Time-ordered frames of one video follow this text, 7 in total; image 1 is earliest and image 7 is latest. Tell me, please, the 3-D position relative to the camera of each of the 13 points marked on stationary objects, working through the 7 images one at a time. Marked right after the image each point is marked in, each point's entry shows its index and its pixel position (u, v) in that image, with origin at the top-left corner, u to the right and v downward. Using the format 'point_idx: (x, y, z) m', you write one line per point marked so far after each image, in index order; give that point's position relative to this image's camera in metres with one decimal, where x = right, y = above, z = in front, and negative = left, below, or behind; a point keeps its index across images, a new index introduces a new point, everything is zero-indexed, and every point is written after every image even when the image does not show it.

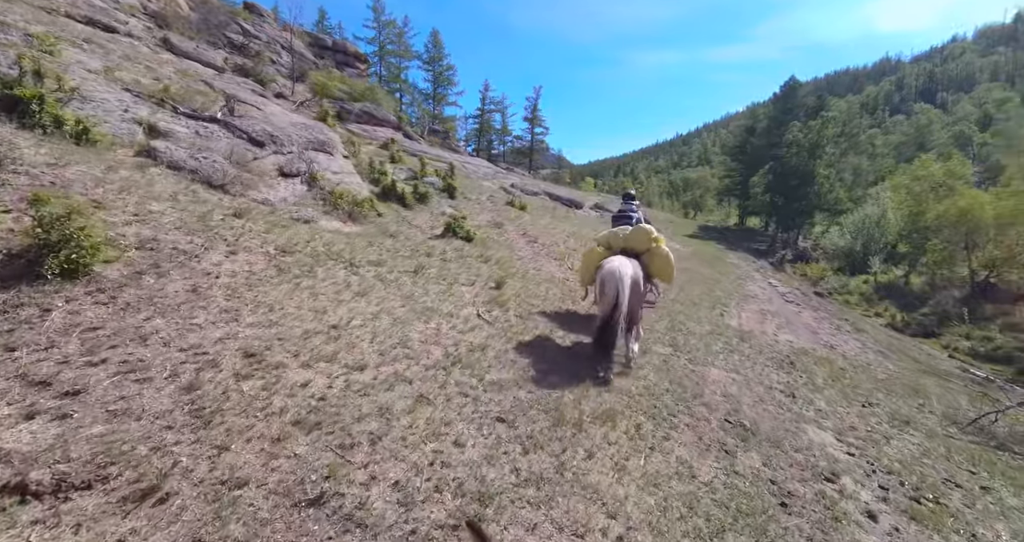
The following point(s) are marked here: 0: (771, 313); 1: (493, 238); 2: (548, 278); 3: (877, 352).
0: (+10.0, -1.6, +15.8) m
1: (-0.7, +1.3, +15.9) m
2: (+1.1, -0.2, +12.2) m
3: (+12.0, -2.7, +13.5) m
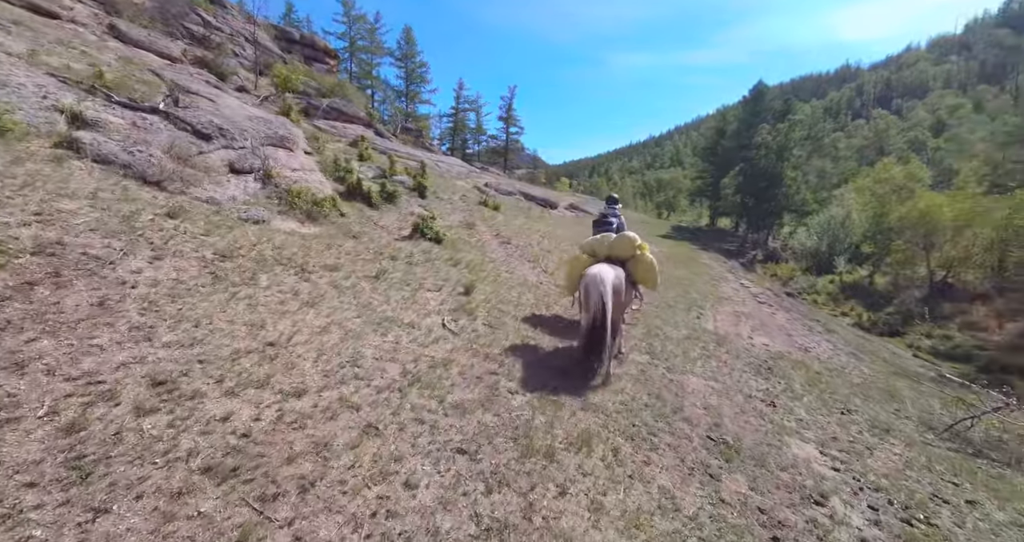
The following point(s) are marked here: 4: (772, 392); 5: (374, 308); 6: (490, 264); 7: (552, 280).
0: (+9.0, -1.7, +15.7) m
1: (-1.8, +1.2, +15.2) m
2: (+0.2, -0.3, +11.7) m
3: (+11.1, -2.8, +13.6) m
4: (+5.4, -2.5, +8.6) m
5: (-2.3, -0.6, +6.8) m
6: (-0.7, +0.2, +12.8) m
7: (+1.3, -0.3, +13.4) m
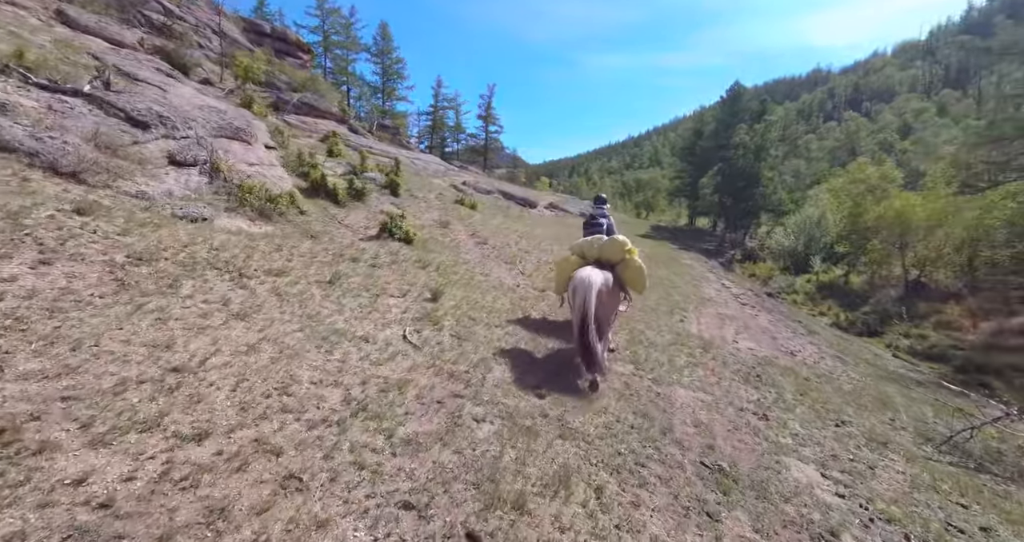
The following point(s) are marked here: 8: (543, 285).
0: (+8.1, -1.7, +15.3) m
1: (-2.6, +1.1, +14.3) m
2: (-0.4, -0.4, +10.9) m
3: (+10.3, -2.8, +13.3) m
4: (+4.9, -2.6, +8.0) m
5: (-2.7, -0.7, +5.9) m
6: (-1.4, +0.1, +12.0) m
7: (+0.5, -0.3, +12.6) m
8: (+1.0, -0.5, +12.7) m
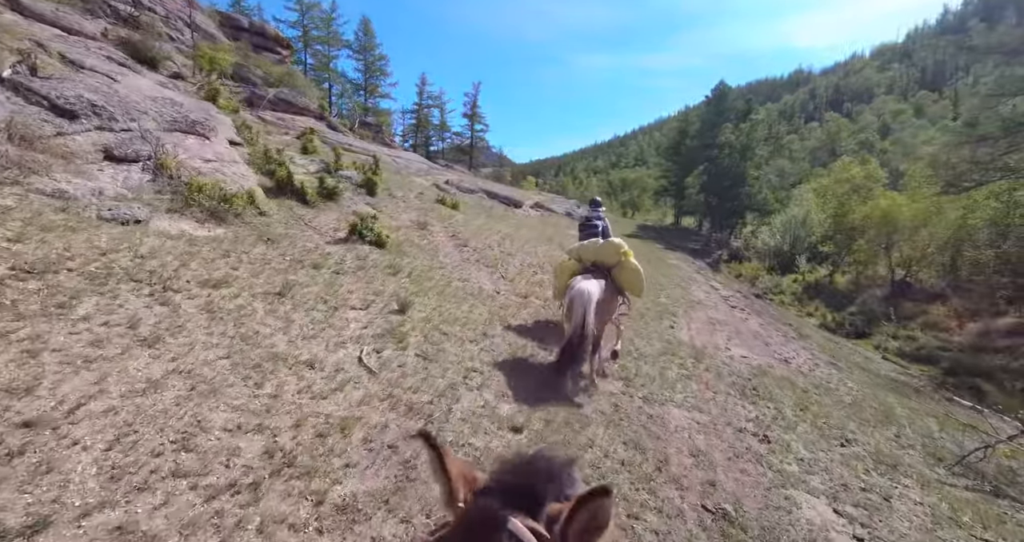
0: (+7.5, -1.8, +14.8) m
1: (-3.2, +1.0, +13.5) m
2: (-0.9, -0.5, +10.1) m
3: (+9.8, -2.9, +12.8) m
4: (+4.5, -2.7, +7.4) m
5: (-3.1, -0.8, +5.0) m
6: (-1.9, 0.0, +11.1) m
7: (0.0, -0.5, +11.9) m
8: (+0.4, -0.6, +11.9) m
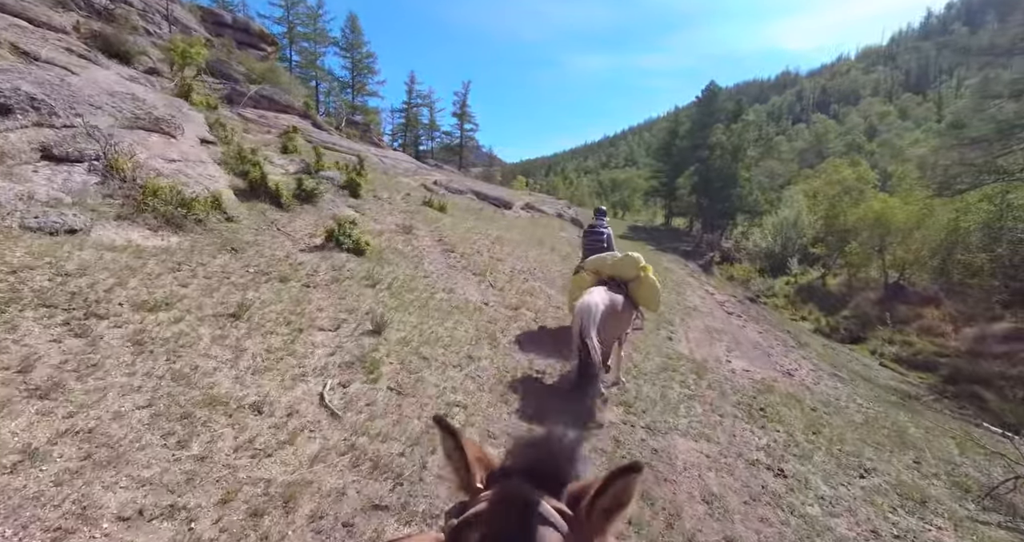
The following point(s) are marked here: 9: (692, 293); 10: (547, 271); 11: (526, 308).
0: (+7.1, -2.1, +14.2) m
1: (-3.5, +0.7, +12.6) m
2: (-1.2, -0.8, +9.3) m
3: (+9.5, -3.1, +12.3) m
4: (+4.3, -2.9, +6.7) m
5: (-3.2, -1.1, +4.2) m
6: (-2.2, -0.2, +10.3) m
7: (-0.3, -0.7, +11.1) m
8: (+0.1, -0.8, +11.2) m
9: (+8.7, -1.1, +19.7) m
10: (+1.5, 0.0, +16.8) m
11: (+0.4, -1.0, +10.9) m
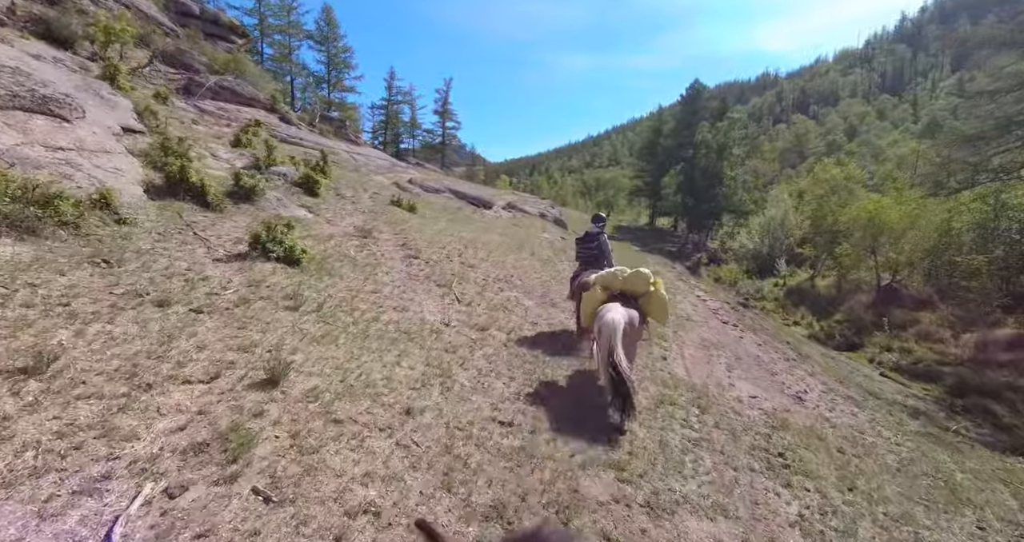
0: (+6.3, -2.3, +12.7) m
1: (-4.3, +0.4, +10.7) m
2: (-1.8, -1.1, +7.5) m
3: (+8.7, -3.3, +10.8) m
4: (+3.8, -3.2, +5.1) m
5: (-3.7, -1.4, +2.3) m
6: (-2.9, -0.5, +8.5) m
7: (-1.1, -1.0, +9.3) m
8: (-0.6, -1.1, +9.4) m
9: (+7.6, -1.3, +18.3) m
10: (+0.5, -0.2, +15.1) m
11: (-0.3, -1.3, +9.1) m
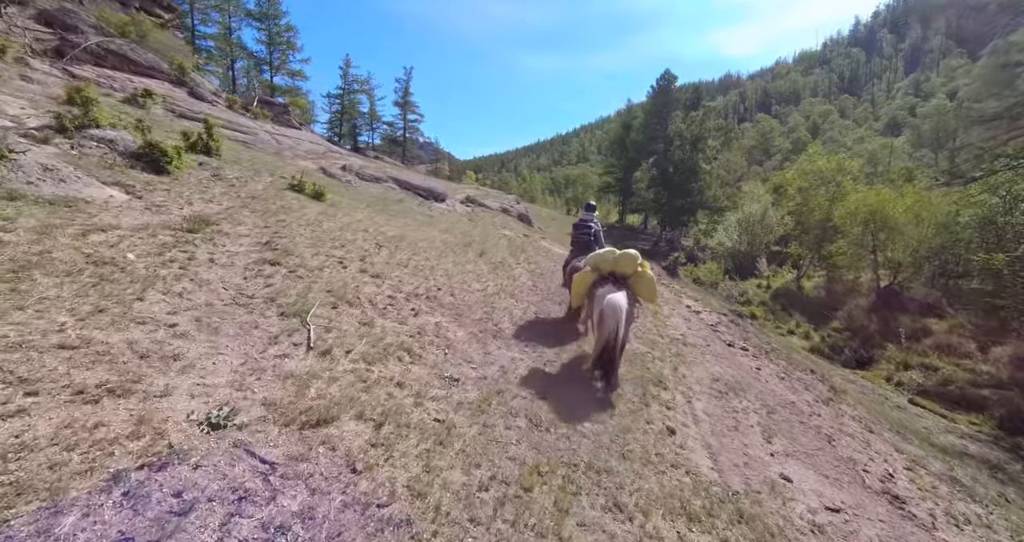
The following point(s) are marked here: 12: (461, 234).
0: (+4.7, -2.5, +8.5) m
1: (-5.8, +0.1, +5.8) m
2: (-3.1, -1.3, +2.8) m
3: (+7.2, -3.5, +6.9) m
4: (+2.7, -3.4, +0.8) m
5: (-4.5, -1.7, -2.5) m
6: (-4.2, -0.8, +3.7) m
7: (-2.4, -1.3, +4.7) m
8: (-2.0, -1.4, +4.8) m
9: (+5.6, -1.5, +14.2) m
10: (-1.3, -0.5, +10.5) m
11: (-1.7, -1.5, +4.5) m
12: (-2.4, +1.7, +18.1) m
